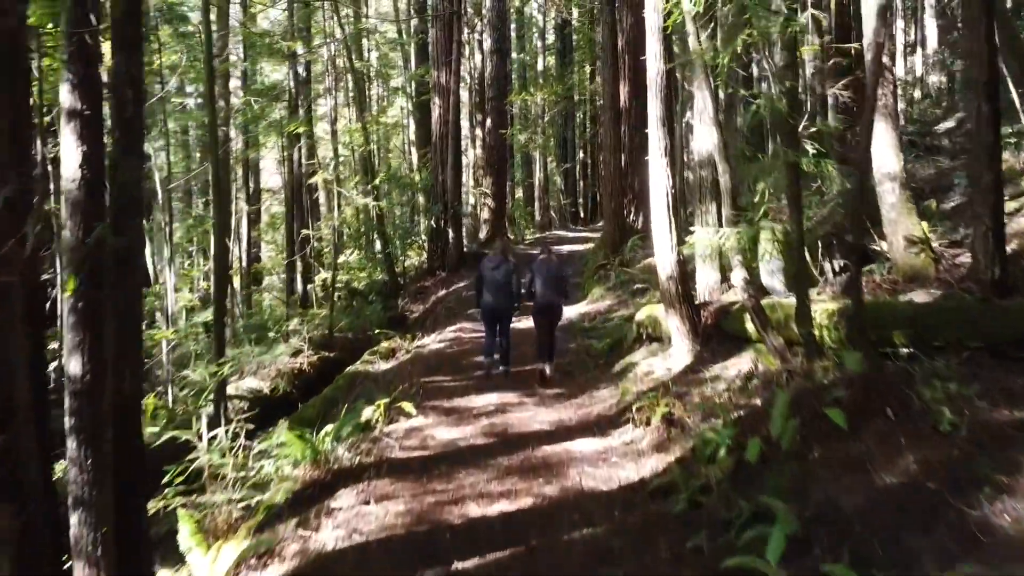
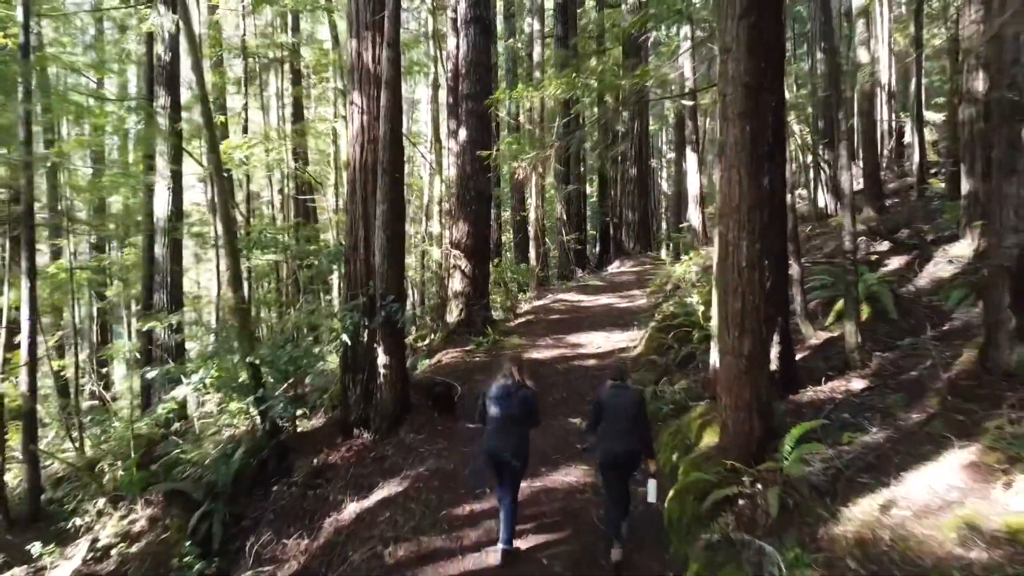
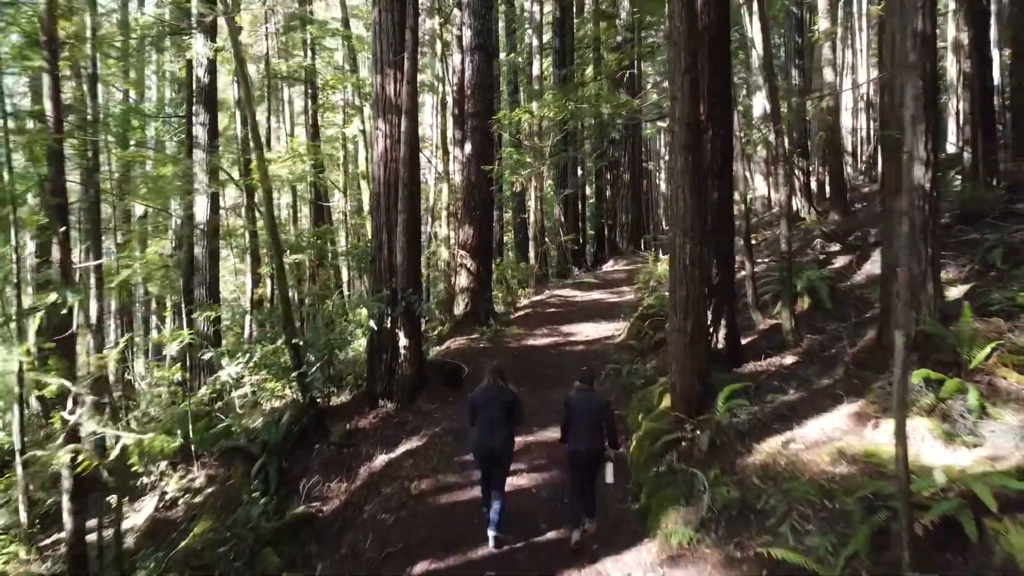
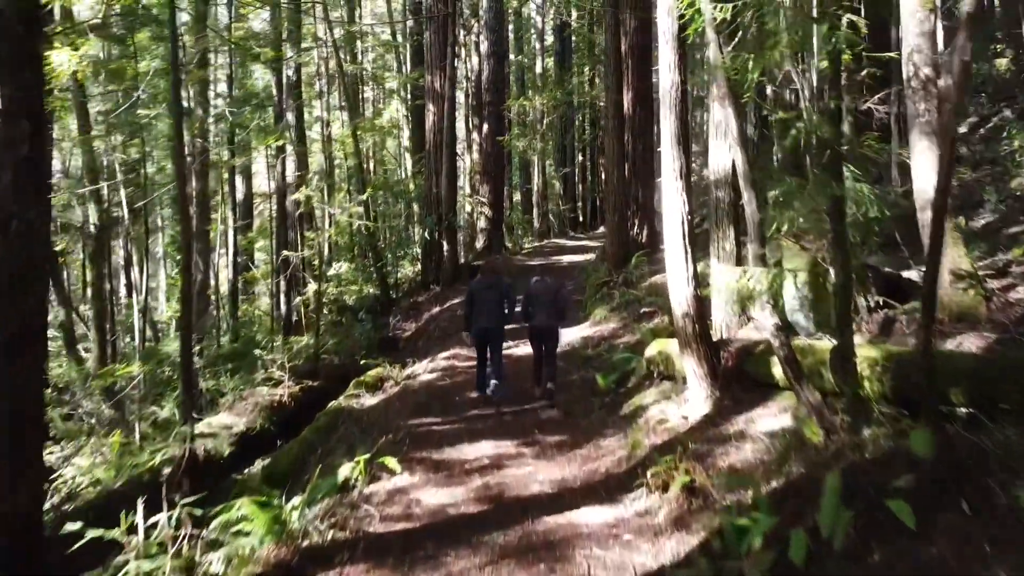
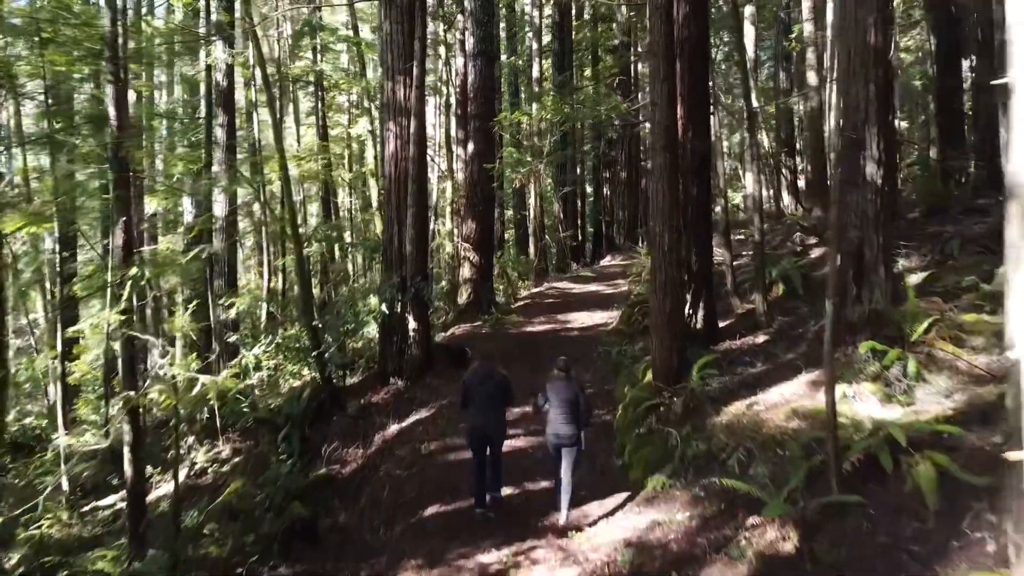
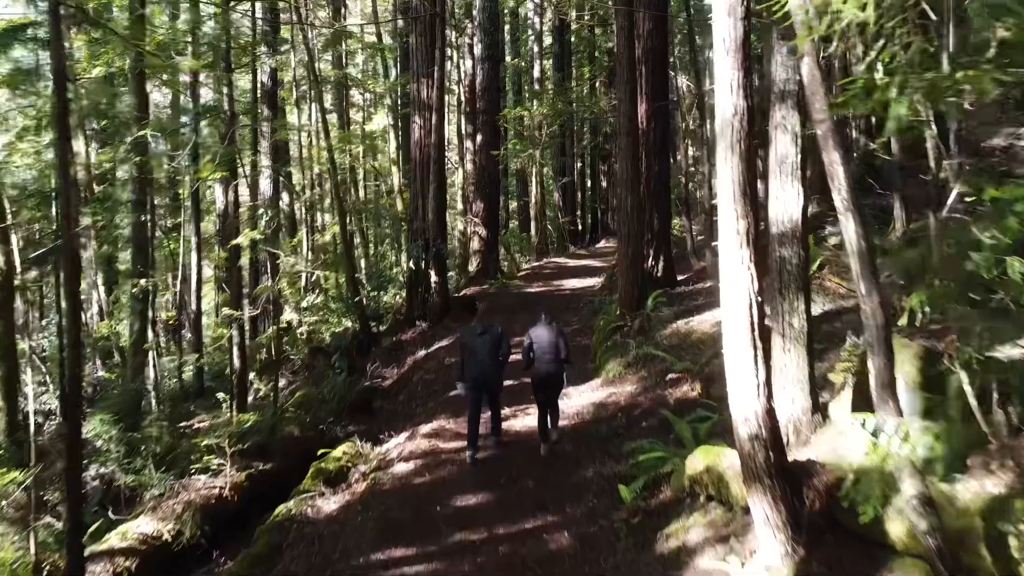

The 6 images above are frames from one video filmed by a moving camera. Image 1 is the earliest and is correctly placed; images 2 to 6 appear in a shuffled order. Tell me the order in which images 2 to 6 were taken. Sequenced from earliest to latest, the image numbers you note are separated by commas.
4, 6, 5, 3, 2
